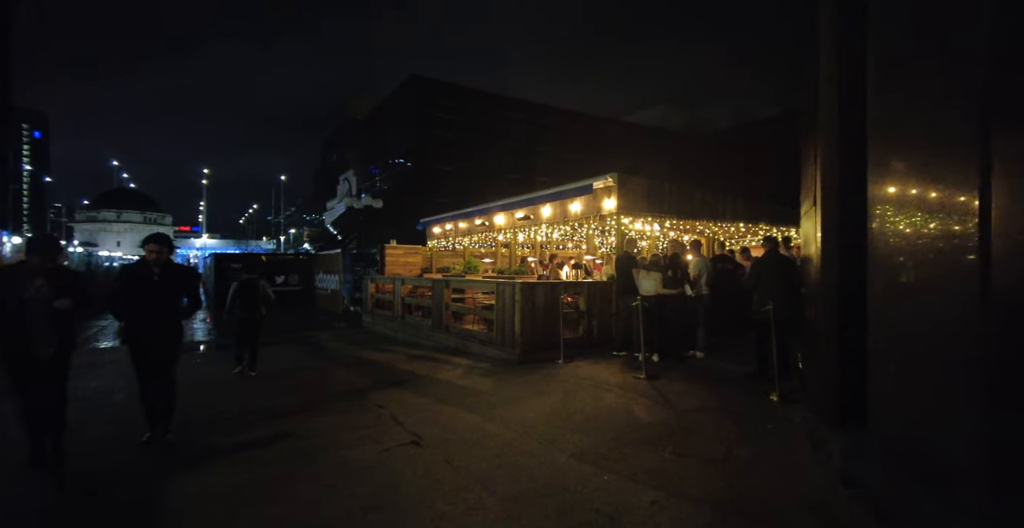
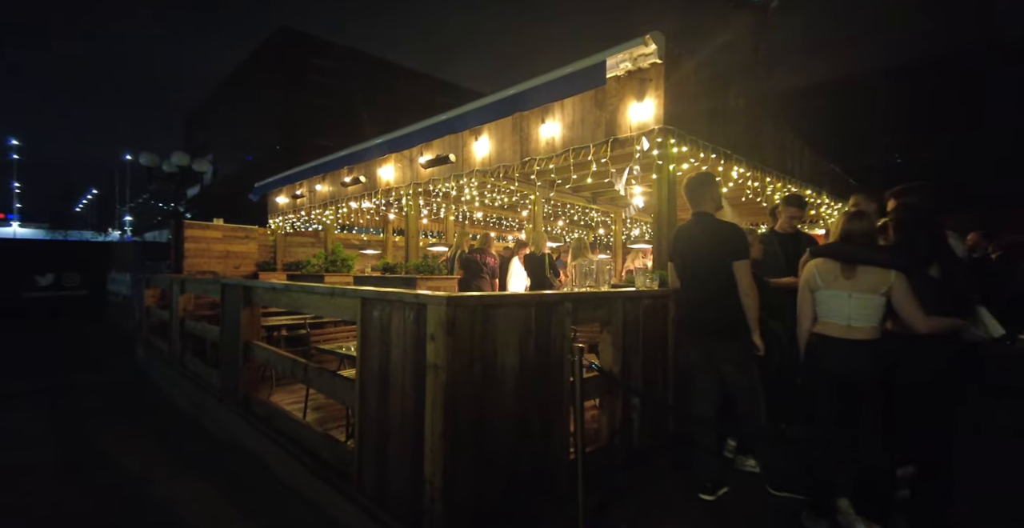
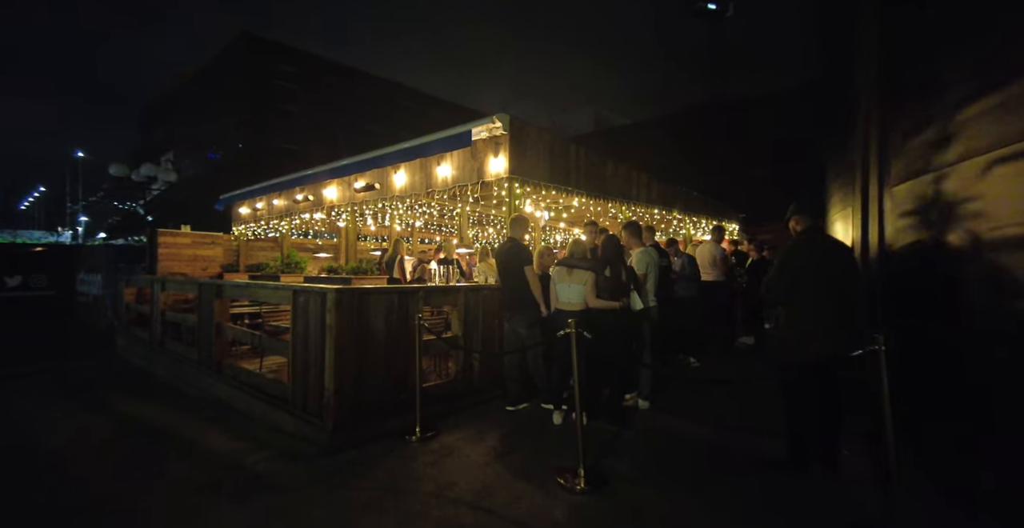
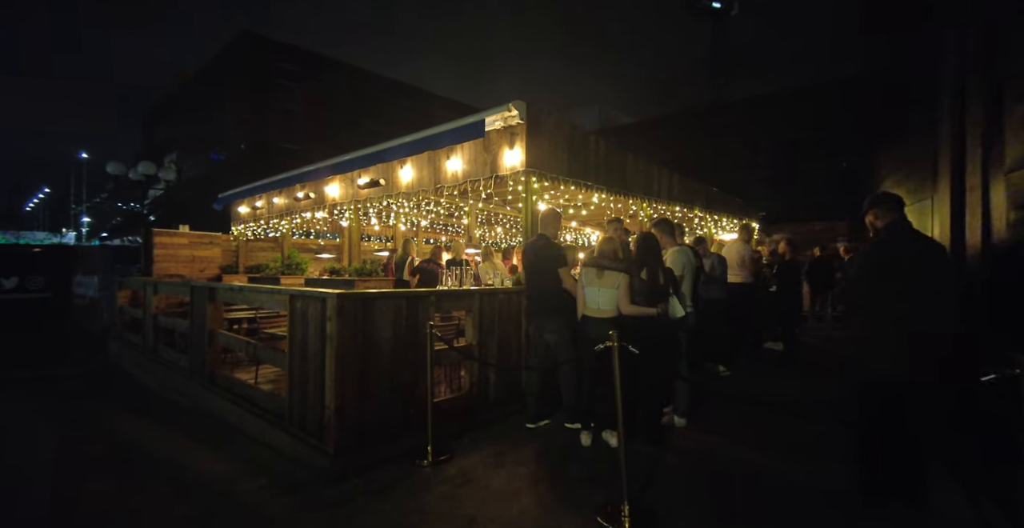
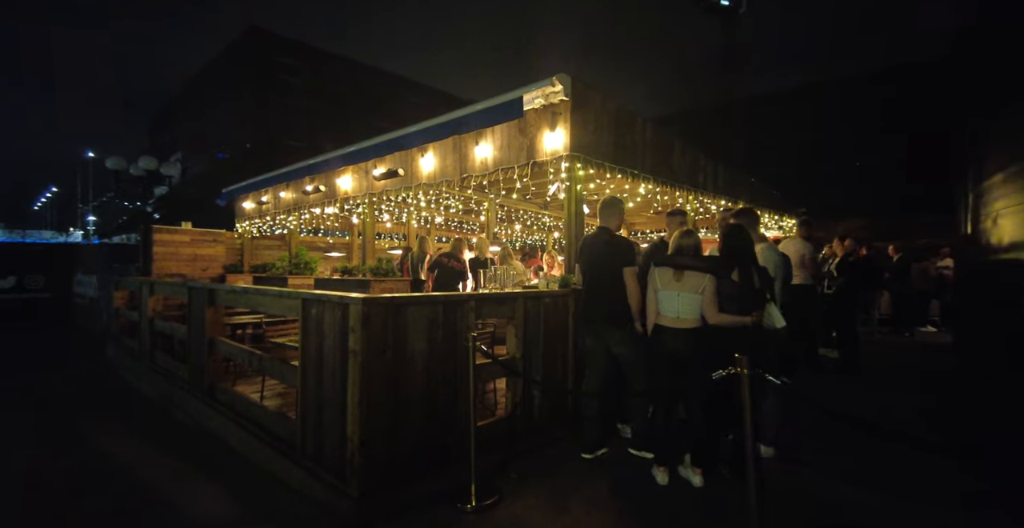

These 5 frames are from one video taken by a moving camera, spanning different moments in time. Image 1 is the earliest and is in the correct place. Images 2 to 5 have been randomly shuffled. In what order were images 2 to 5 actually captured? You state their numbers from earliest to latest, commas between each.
3, 4, 5, 2
